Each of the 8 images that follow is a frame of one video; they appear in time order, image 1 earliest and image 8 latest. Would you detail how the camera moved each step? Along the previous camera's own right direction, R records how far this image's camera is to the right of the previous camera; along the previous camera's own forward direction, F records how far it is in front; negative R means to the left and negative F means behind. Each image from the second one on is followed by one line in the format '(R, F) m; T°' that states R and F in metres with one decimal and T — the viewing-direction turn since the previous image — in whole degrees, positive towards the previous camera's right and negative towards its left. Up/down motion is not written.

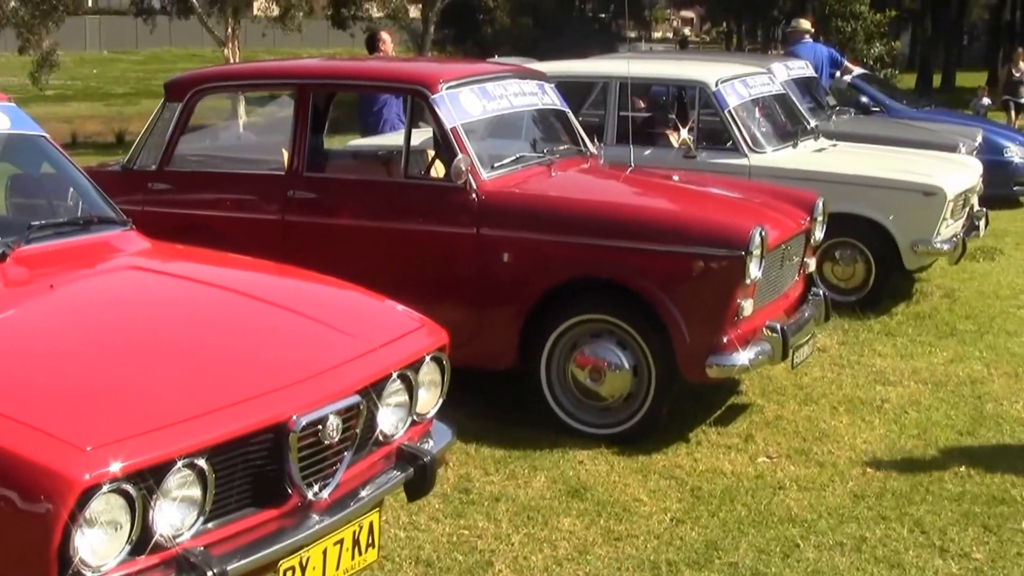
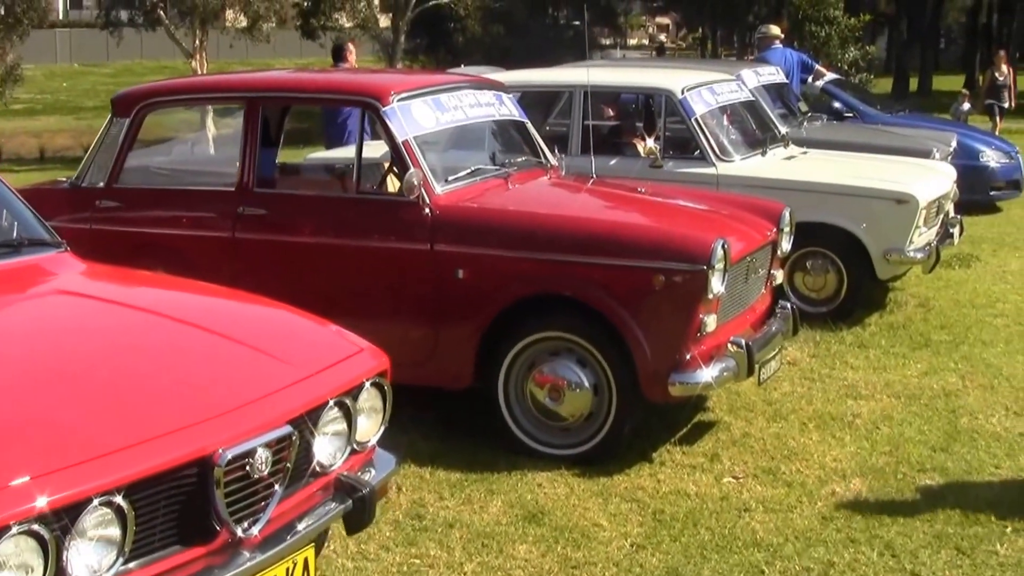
(+0.1, +0.2) m; 0°
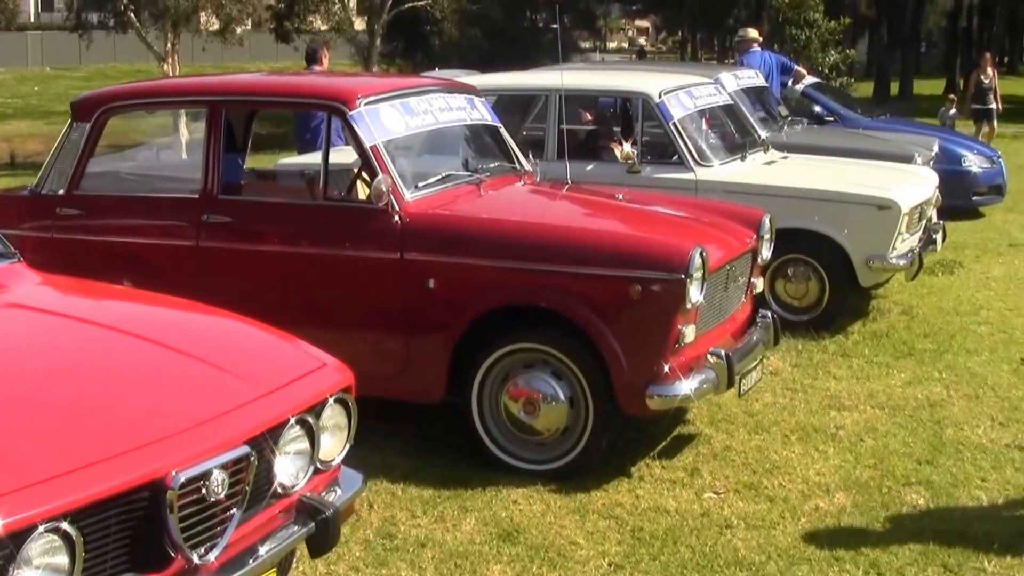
(0.0, +0.2) m; +1°
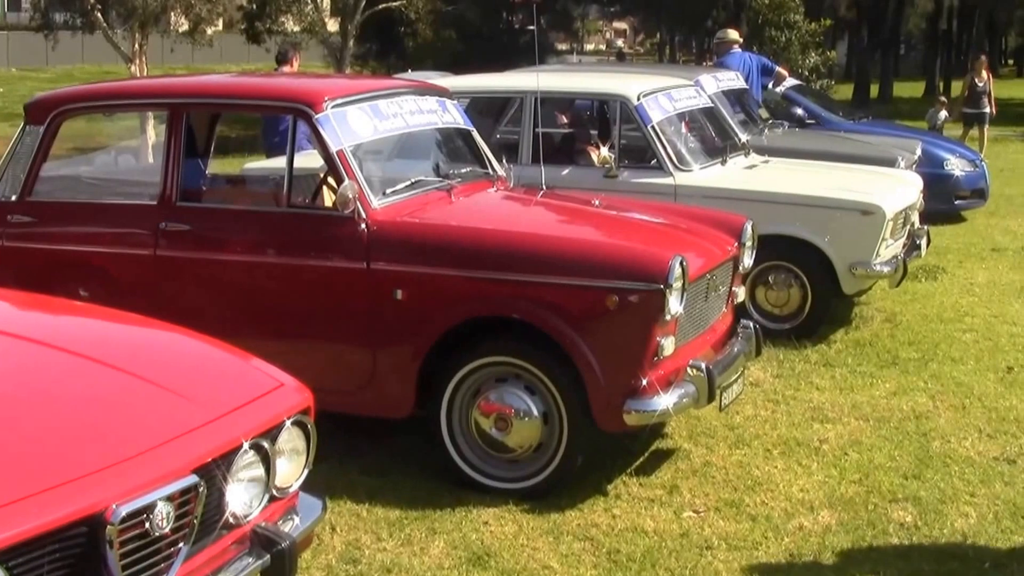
(0.0, +0.2) m; +1°
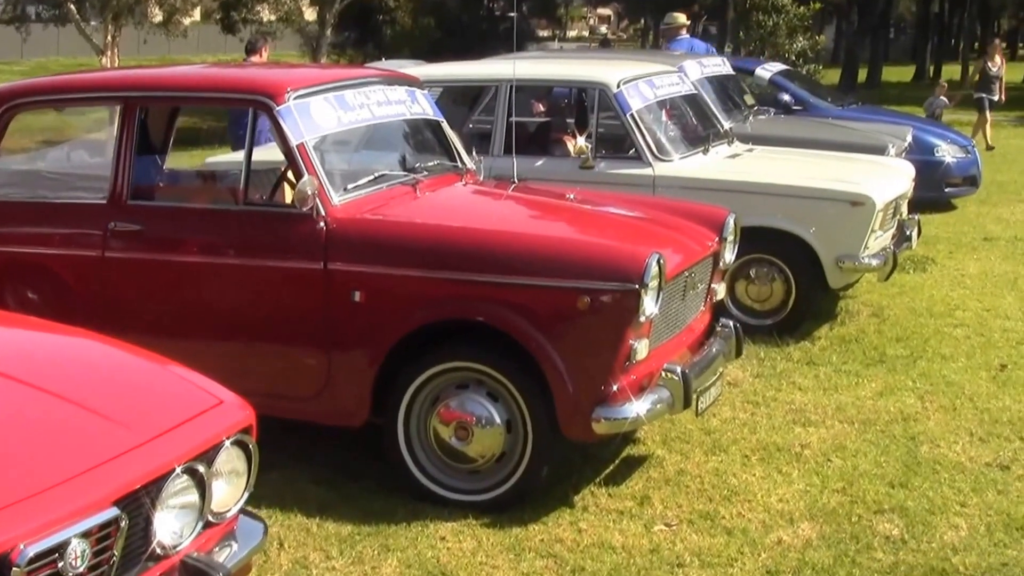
(+0.1, +0.3) m; 0°
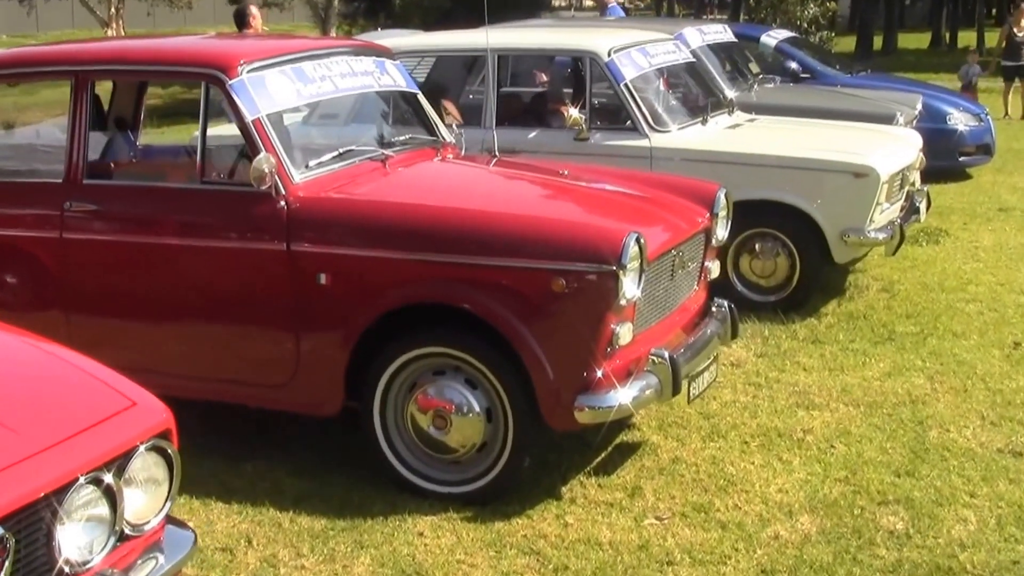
(+0.1, +0.3) m; -1°
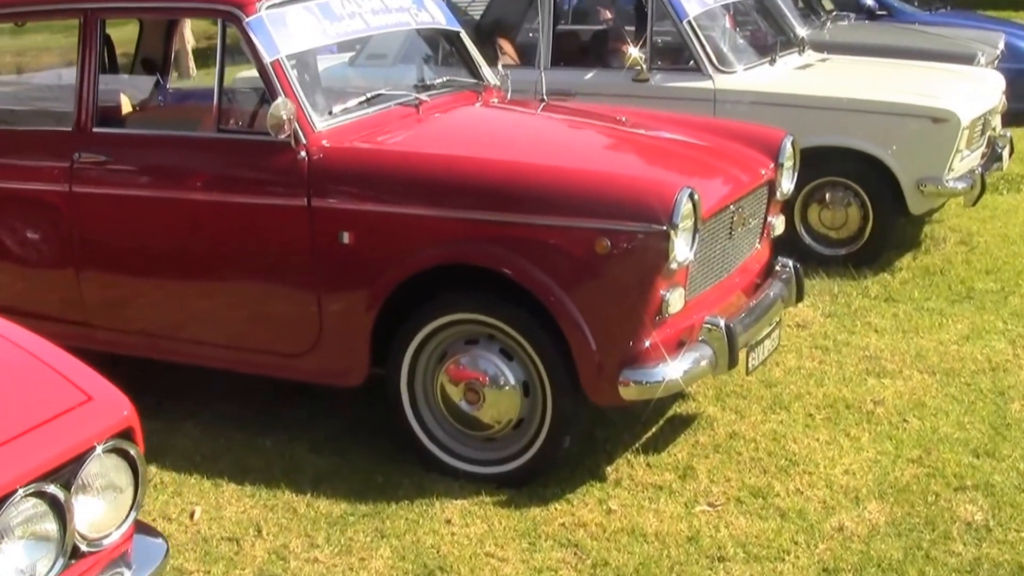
(+0.1, +0.4) m; -2°
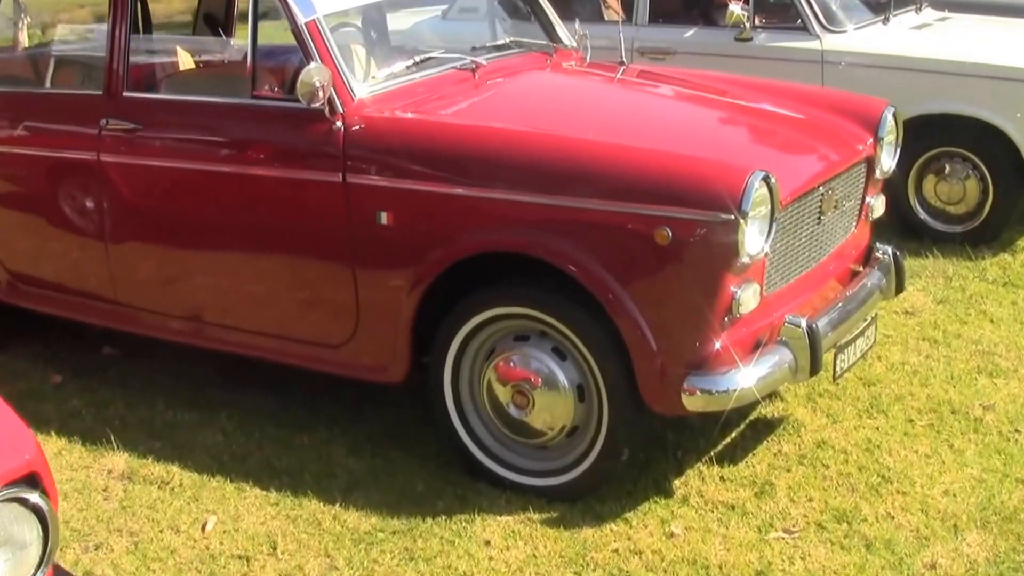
(+0.1, +0.5) m; -4°
